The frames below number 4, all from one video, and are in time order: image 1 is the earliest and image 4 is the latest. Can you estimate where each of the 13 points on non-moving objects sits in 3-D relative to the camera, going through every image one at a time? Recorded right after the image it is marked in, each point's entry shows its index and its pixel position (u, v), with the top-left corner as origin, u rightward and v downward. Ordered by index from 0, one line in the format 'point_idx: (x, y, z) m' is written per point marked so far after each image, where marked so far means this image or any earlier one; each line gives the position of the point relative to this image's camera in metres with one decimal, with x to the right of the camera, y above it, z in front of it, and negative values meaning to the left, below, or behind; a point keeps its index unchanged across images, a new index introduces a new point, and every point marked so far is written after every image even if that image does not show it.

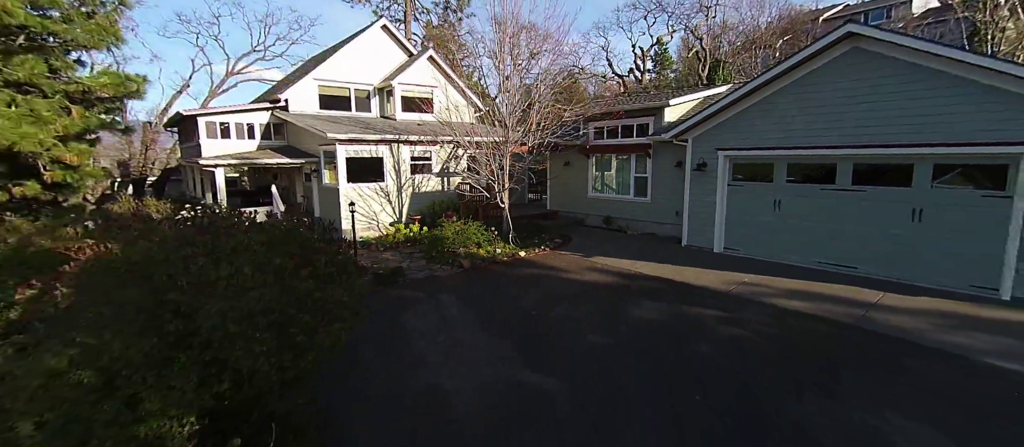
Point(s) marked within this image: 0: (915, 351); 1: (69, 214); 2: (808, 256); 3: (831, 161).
0: (+4.3, -1.3, +4.5) m
1: (-9.6, -0.2, +8.7) m
2: (+4.8, -0.5, +6.8) m
3: (+4.9, +1.0, +6.4) m
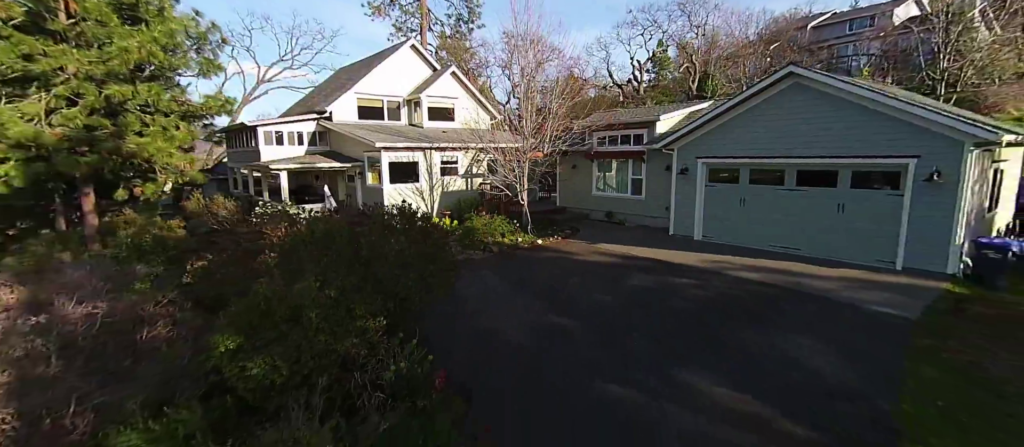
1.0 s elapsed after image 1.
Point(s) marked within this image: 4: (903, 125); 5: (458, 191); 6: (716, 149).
0: (+4.8, -1.2, +6.4) m
1: (-9.1, -0.1, +10.6) m
2: (+5.3, -0.4, +8.7) m
3: (+5.4, +1.1, +8.4) m
4: (+6.4, +1.6, +6.9) m
5: (-1.8, +1.1, +14.2) m
6: (+4.6, +1.7, +9.3) m
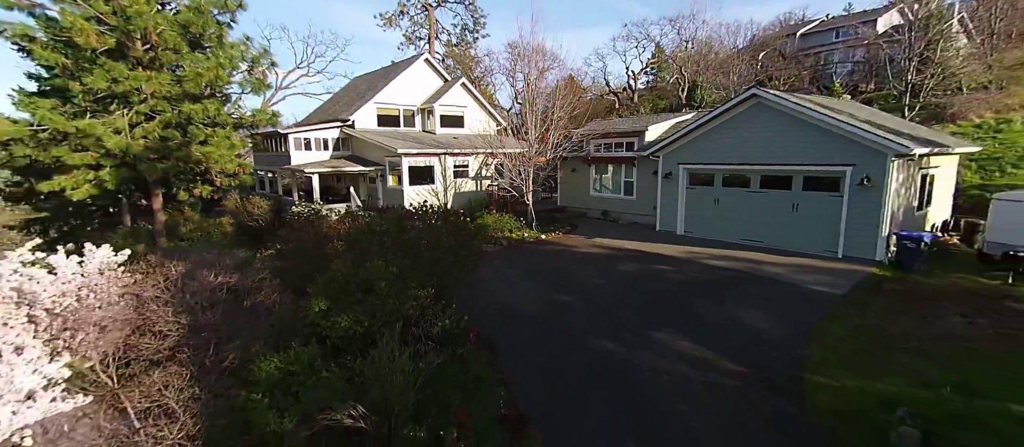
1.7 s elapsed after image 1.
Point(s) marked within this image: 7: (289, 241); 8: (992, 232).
0: (+5.0, -1.1, +7.9) m
1: (-8.9, 0.0, +12.1) m
2: (+5.5, -0.3, +10.3) m
3: (+5.6, +1.2, +9.9) m
4: (+6.6, +1.7, +8.4) m
5: (-1.6, +1.2, +15.7) m
6: (+4.8, +1.7, +10.8) m
7: (-4.5, -0.3, +8.5) m
8: (+9.2, -0.2, +8.0) m
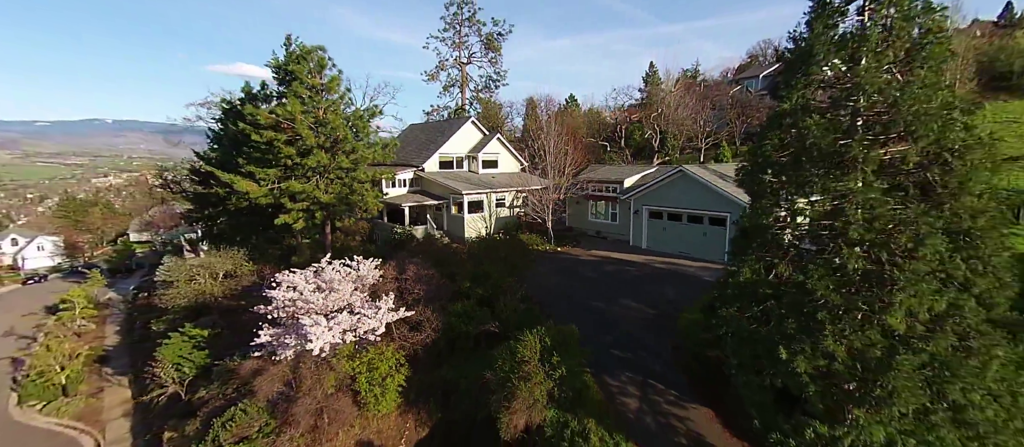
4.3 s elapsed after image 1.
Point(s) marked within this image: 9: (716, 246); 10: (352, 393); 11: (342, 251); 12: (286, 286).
0: (+6.3, -1.9, +14.9) m
1: (-7.6, -0.7, +19.1) m
2: (+6.8, -1.1, +17.2) m
3: (+6.9, +0.4, +16.9) m
4: (+7.9, +0.9, +15.4) m
5: (-0.4, +0.4, +22.7) m
6: (+6.0, +1.0, +17.8) m
7: (-3.3, -1.1, +15.4) m
8: (+10.5, -0.9, +14.9) m
9: (+7.8, -0.9, +15.9) m
10: (-3.9, -4.2, +10.2) m
11: (-7.3, -1.1, +17.9) m
12: (-6.1, -1.7, +11.2) m
